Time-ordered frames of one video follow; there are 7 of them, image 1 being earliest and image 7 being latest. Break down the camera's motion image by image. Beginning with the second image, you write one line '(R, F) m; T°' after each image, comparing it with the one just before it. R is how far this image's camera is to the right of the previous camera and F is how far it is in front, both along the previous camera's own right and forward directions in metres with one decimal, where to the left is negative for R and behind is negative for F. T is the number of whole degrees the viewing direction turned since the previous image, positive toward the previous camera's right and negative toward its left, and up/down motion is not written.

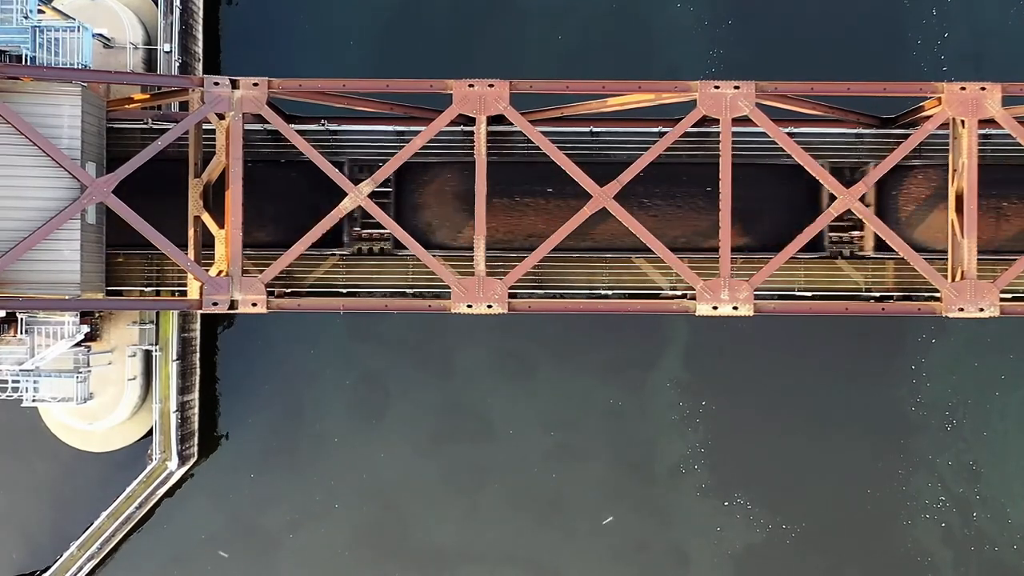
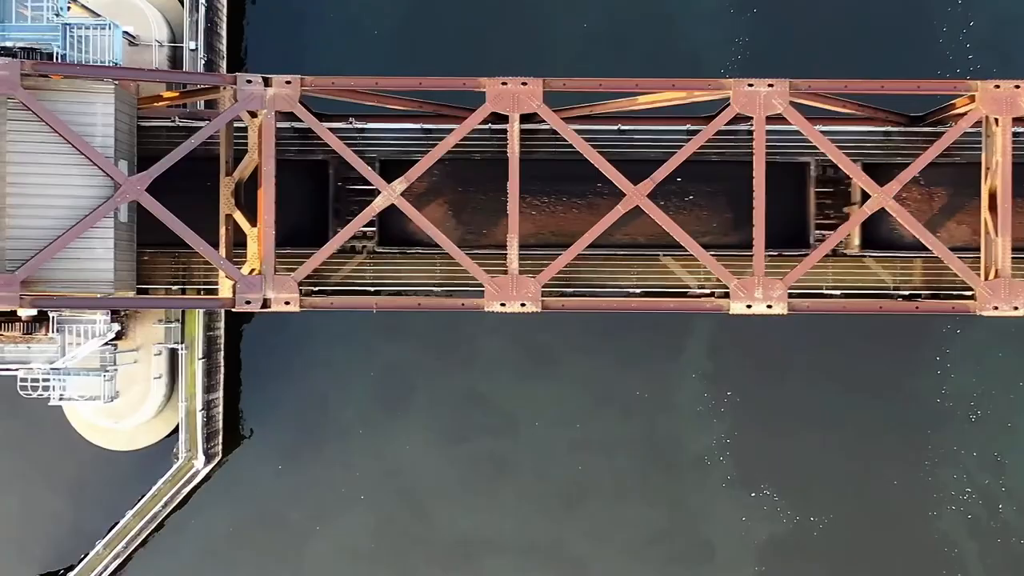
(-0.6, 0.0) m; 0°
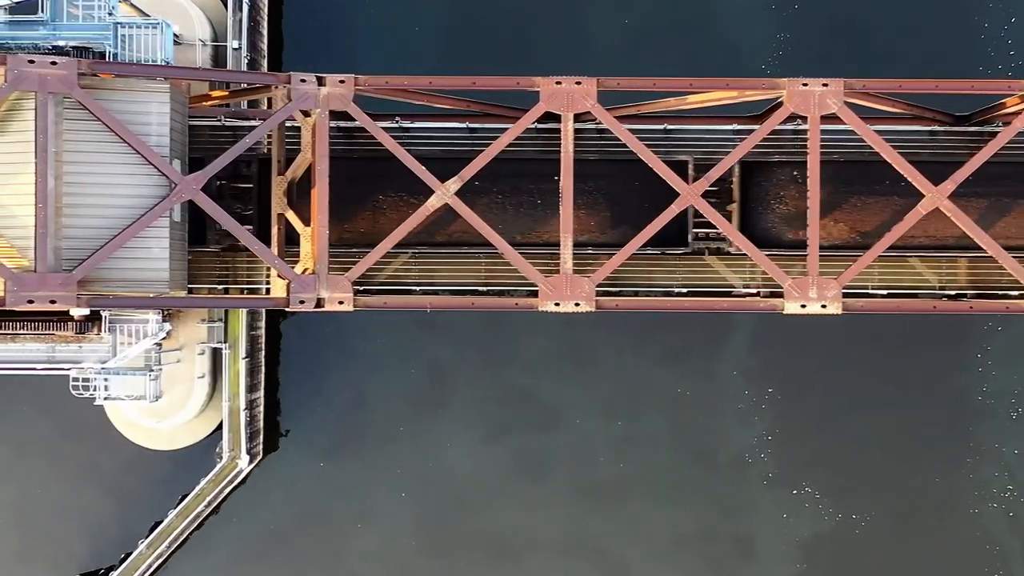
(-0.9, 0.0) m; 0°
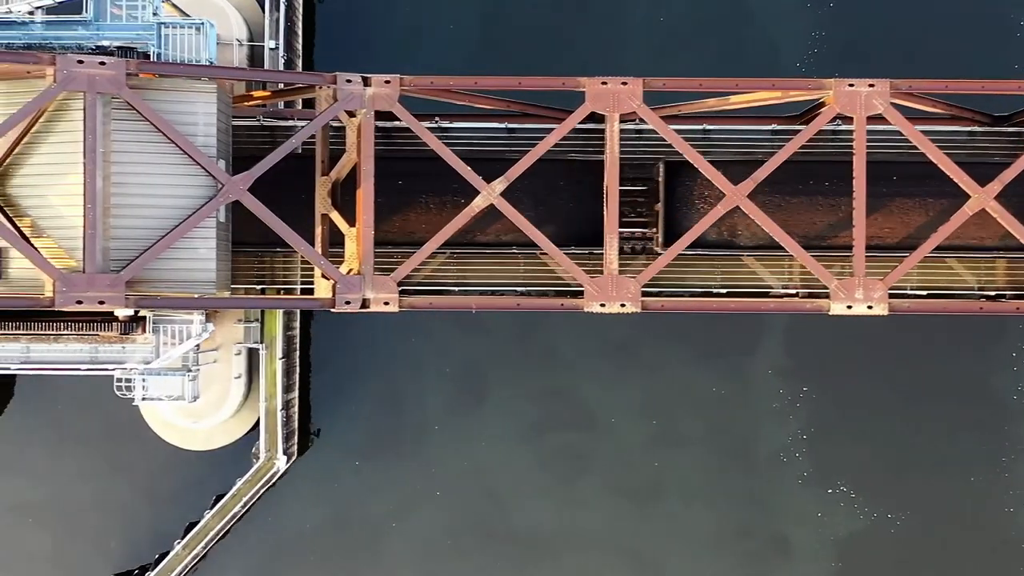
(-0.8, 0.0) m; 0°
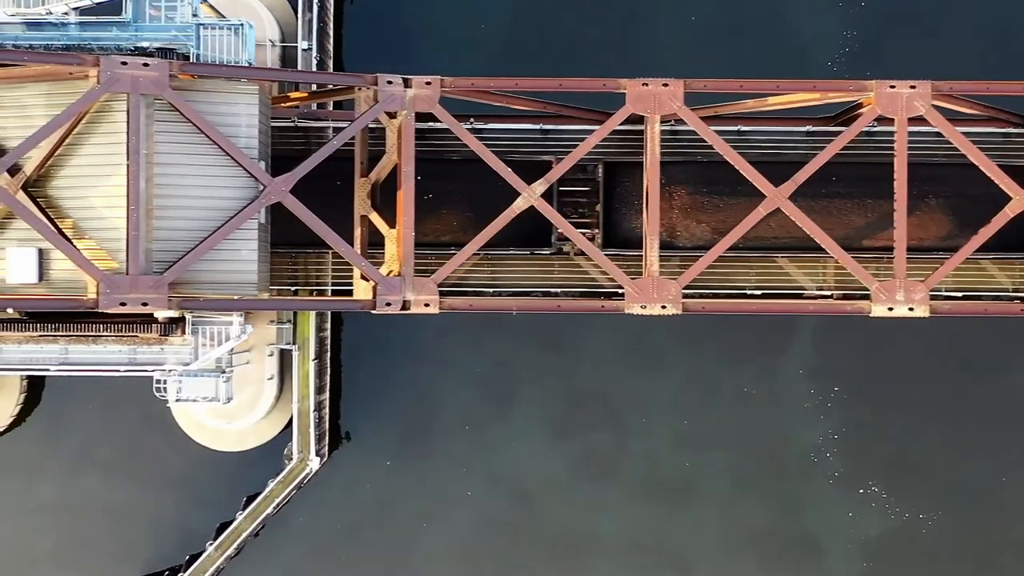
(-0.7, 0.0) m; 0°
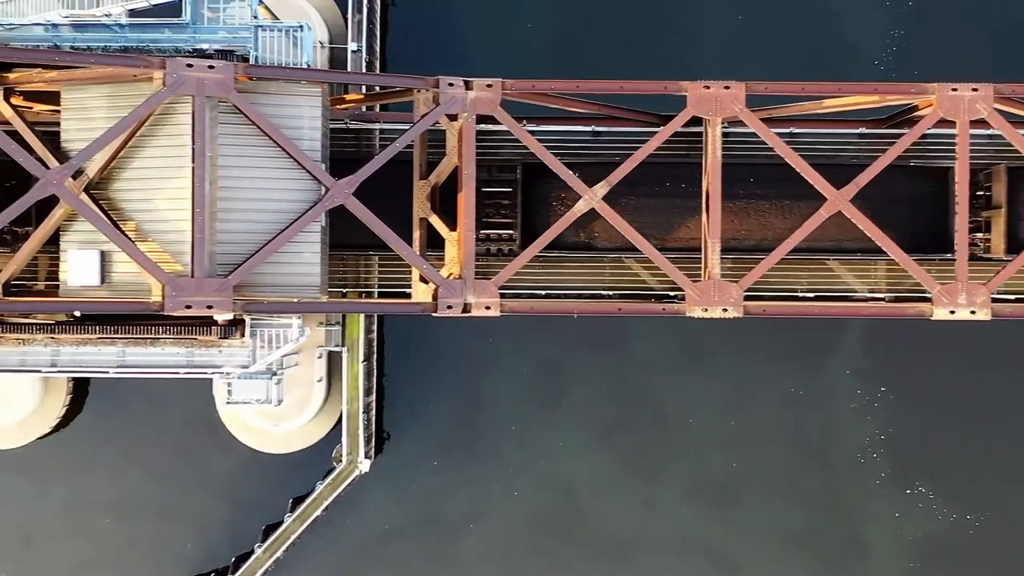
(-1.0, 0.0) m; 0°
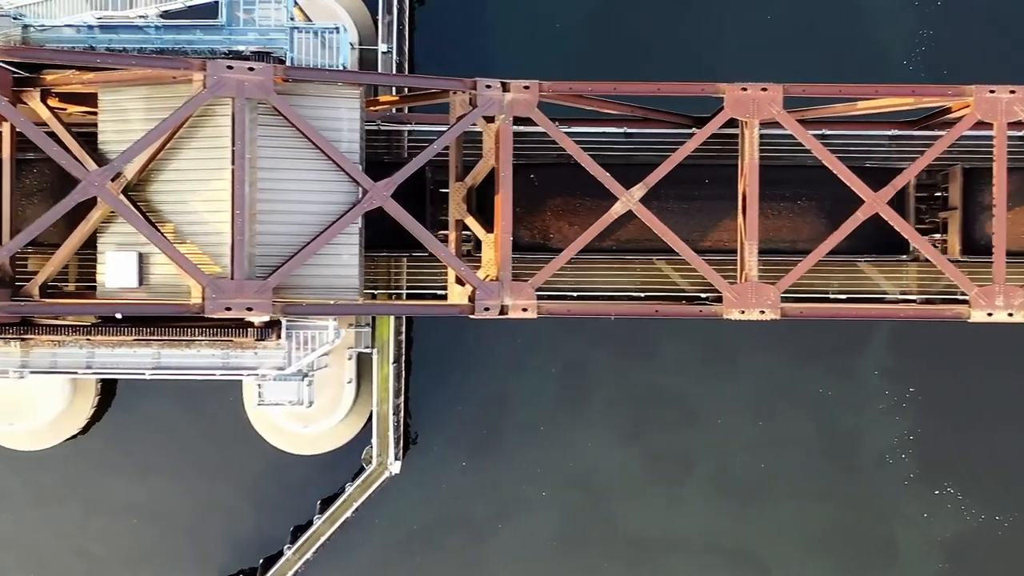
(-0.6, 0.0) m; 0°
